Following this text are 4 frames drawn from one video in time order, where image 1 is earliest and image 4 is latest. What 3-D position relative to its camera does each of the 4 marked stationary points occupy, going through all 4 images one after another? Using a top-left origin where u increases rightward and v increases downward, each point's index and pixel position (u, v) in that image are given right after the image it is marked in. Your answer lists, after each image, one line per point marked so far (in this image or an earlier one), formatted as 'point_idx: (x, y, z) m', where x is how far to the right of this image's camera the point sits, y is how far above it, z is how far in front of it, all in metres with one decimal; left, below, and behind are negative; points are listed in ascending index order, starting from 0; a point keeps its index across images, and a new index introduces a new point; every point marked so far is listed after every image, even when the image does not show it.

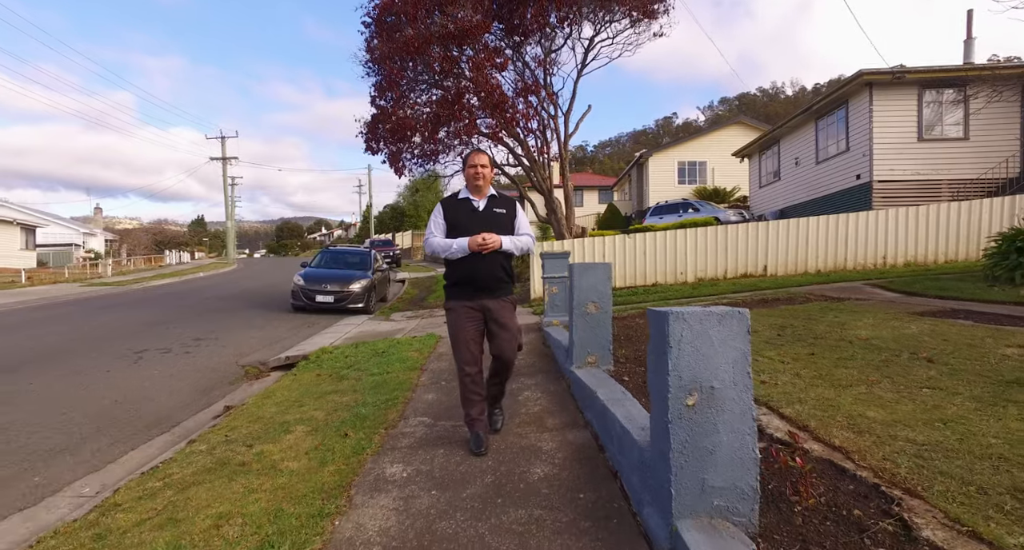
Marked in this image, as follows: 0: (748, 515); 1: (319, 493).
0: (+1.0, -1.0, +2.0) m
1: (-1.2, -1.3, +3.0) m
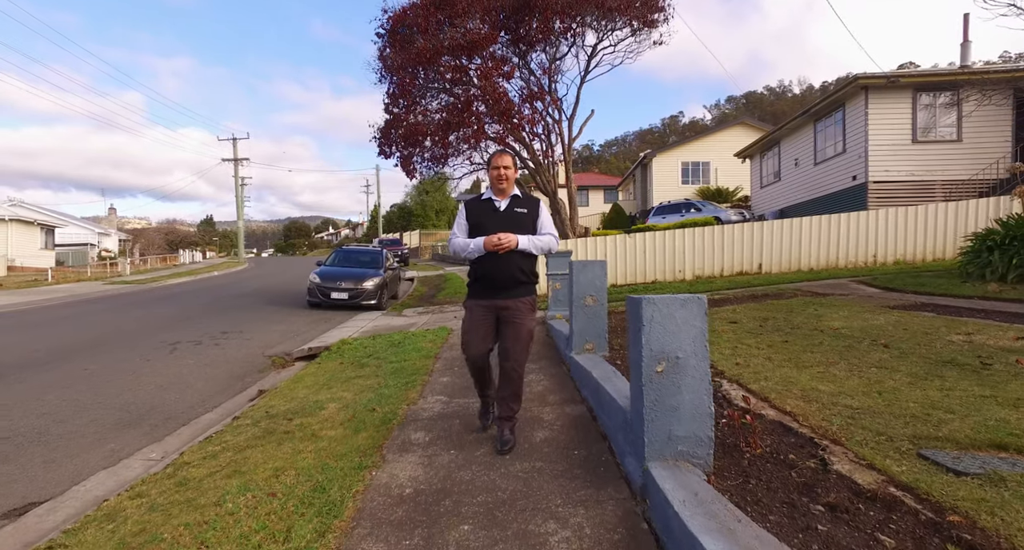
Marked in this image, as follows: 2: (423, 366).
0: (+1.0, -1.0, +2.6) m
1: (-1.1, -1.3, +3.5) m
2: (-1.1, -1.1, +5.8) m
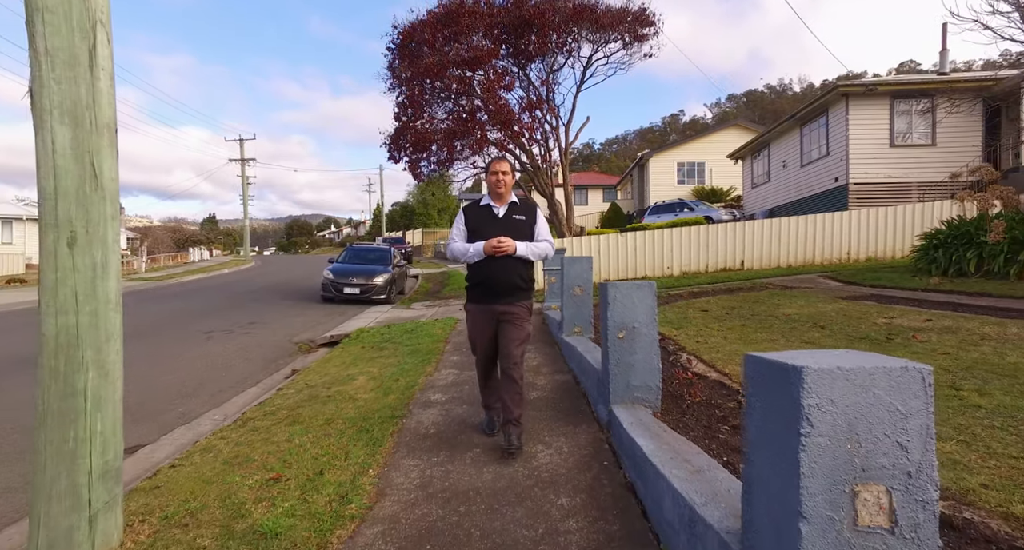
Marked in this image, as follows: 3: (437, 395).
0: (+1.0, -0.9, +3.5) m
1: (-1.1, -1.2, +4.5) m
2: (-1.1, -1.0, +6.7) m
3: (-0.7, -1.2, +4.7) m
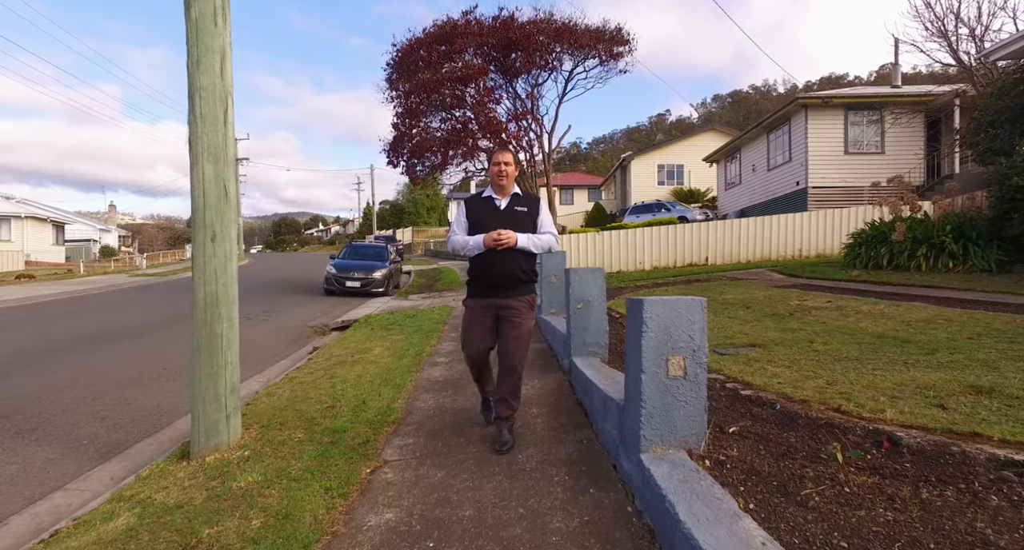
0: (+0.9, -0.8, +4.8) m
1: (-1.3, -1.1, +5.7) m
2: (-1.3, -0.9, +8.0) m
3: (-0.9, -1.0, +6.0) m
